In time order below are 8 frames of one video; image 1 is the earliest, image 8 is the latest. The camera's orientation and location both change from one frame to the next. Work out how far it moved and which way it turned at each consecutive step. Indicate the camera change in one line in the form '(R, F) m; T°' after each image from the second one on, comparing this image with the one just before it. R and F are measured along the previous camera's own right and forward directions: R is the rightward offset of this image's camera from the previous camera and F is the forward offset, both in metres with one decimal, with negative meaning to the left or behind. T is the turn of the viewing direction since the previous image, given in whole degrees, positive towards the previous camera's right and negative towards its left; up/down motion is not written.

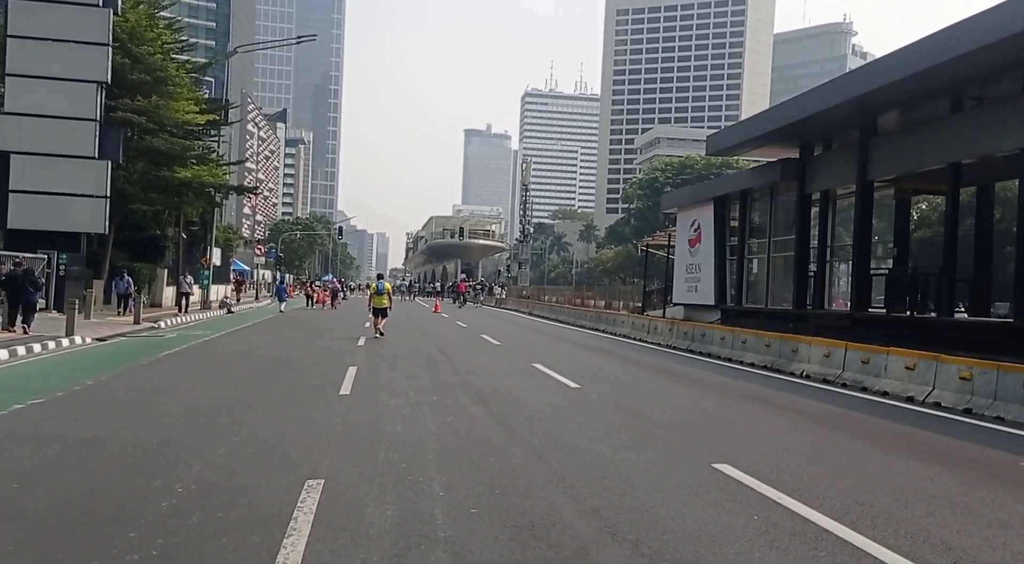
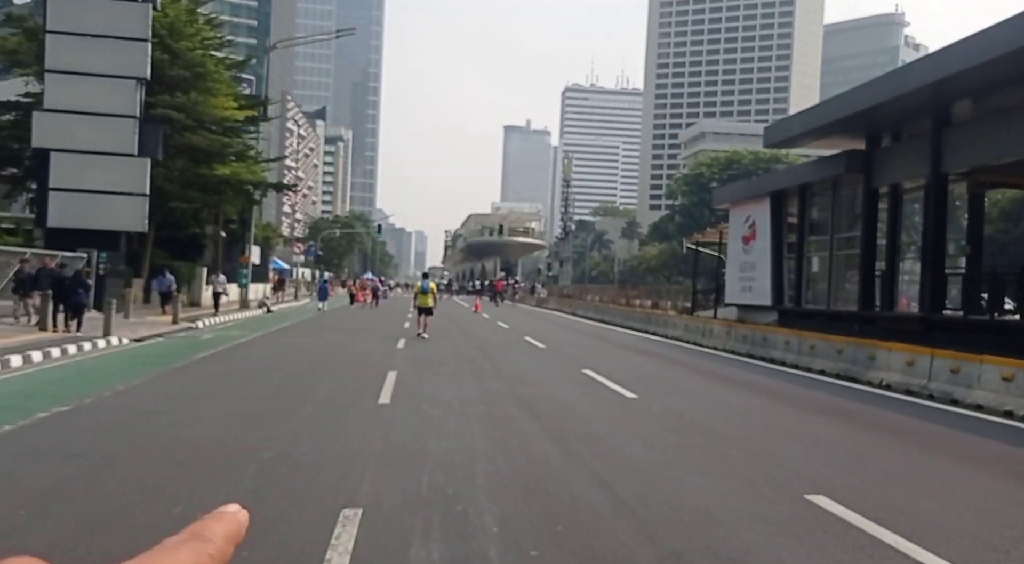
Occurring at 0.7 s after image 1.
(-0.2, +1.2) m; -3°
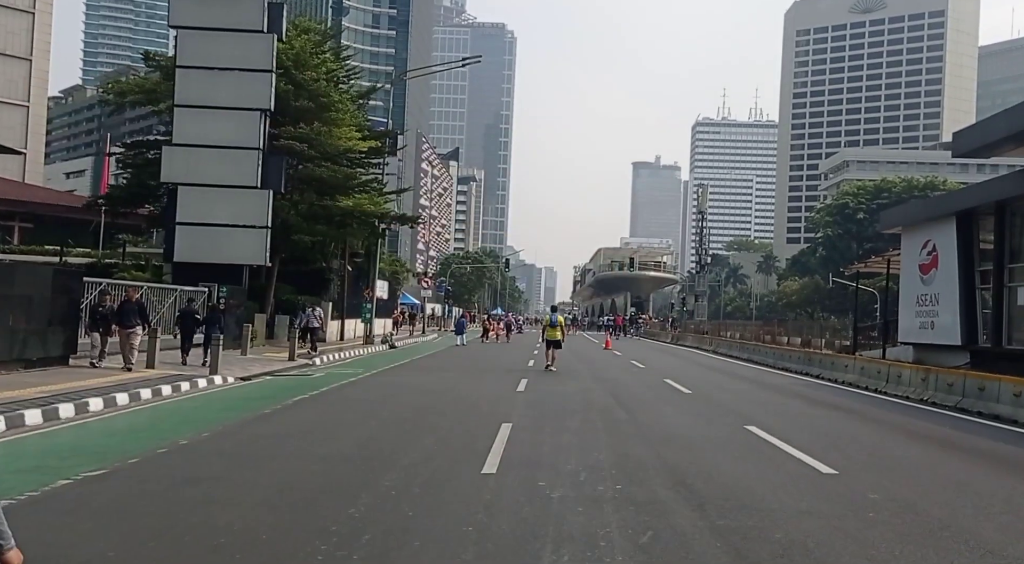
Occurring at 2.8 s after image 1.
(-0.2, +3.4) m; -9°
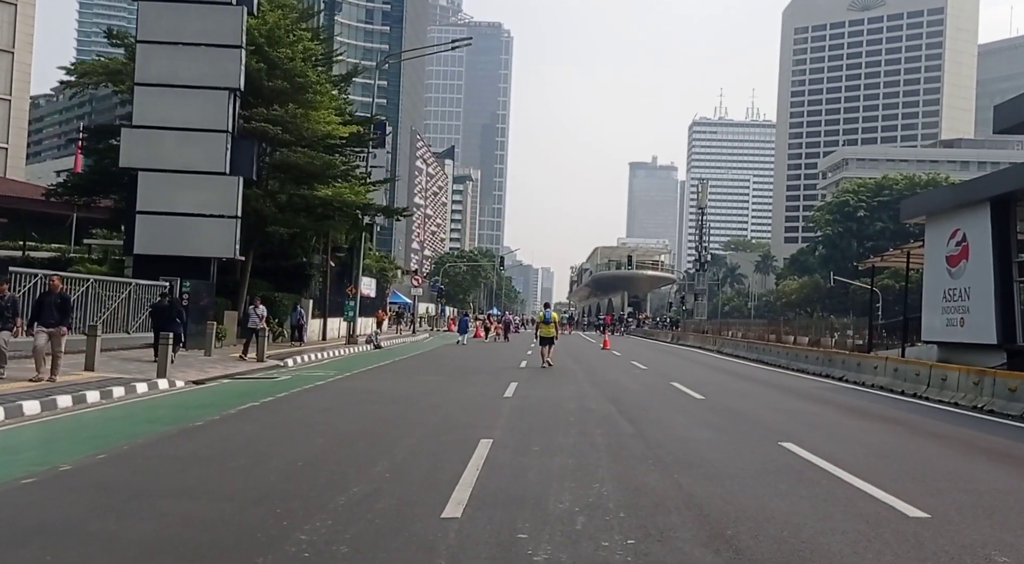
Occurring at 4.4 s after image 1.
(+0.2, +2.8) m; 0°
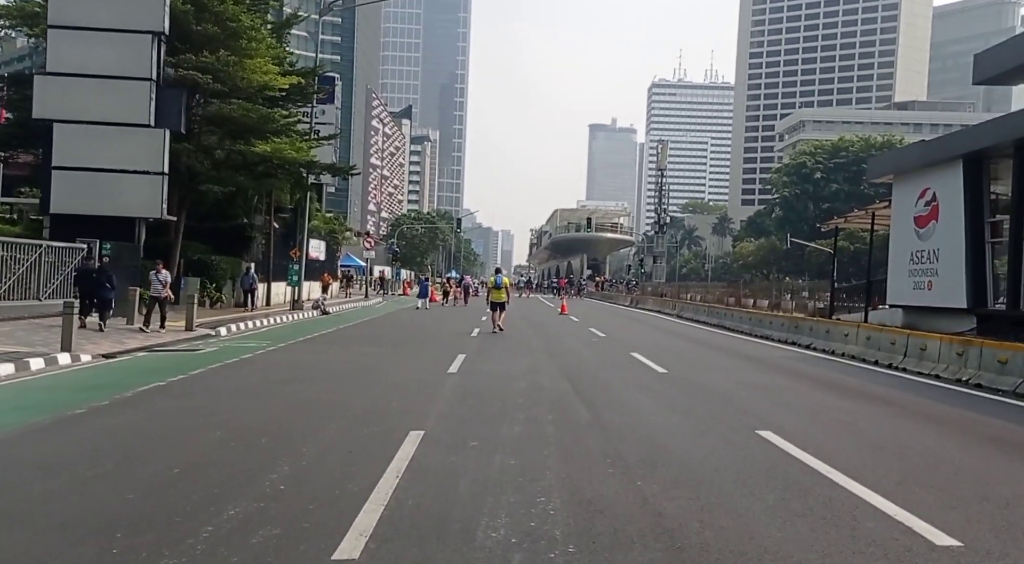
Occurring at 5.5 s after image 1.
(+0.3, +1.8) m; +3°
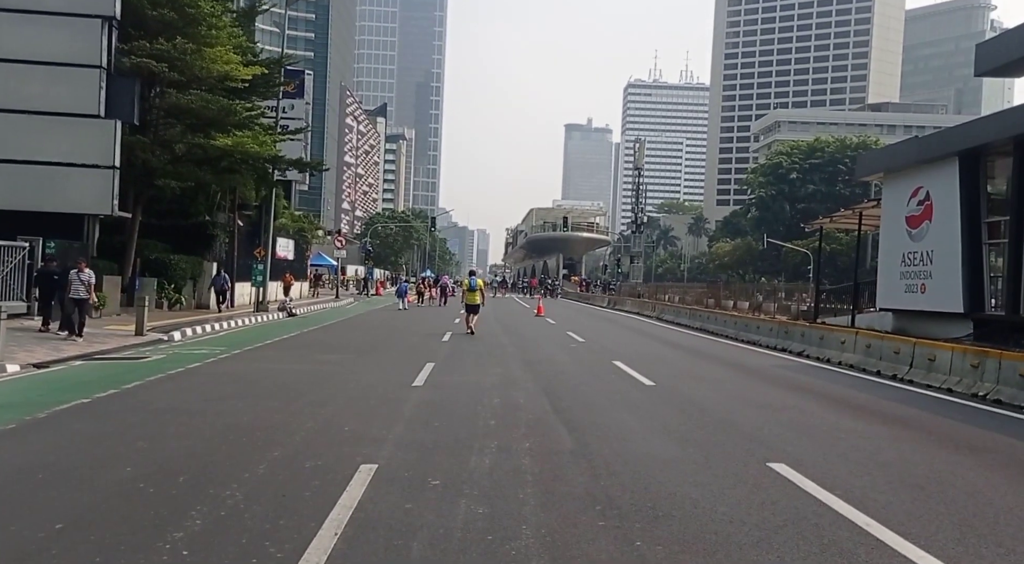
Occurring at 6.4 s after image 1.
(+0.1, +1.6) m; +2°
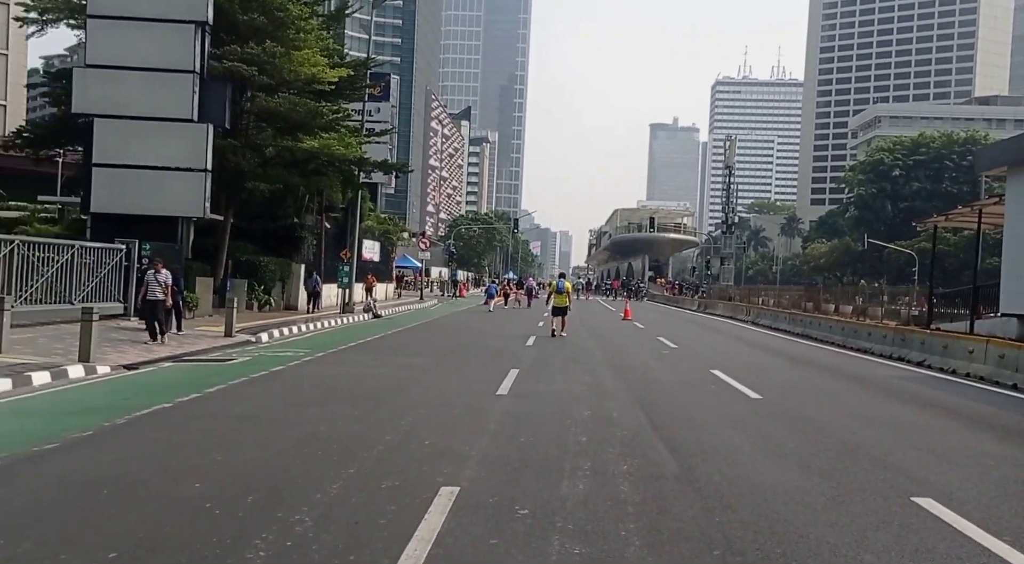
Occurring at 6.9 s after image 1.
(-0.1, +0.9) m; -6°
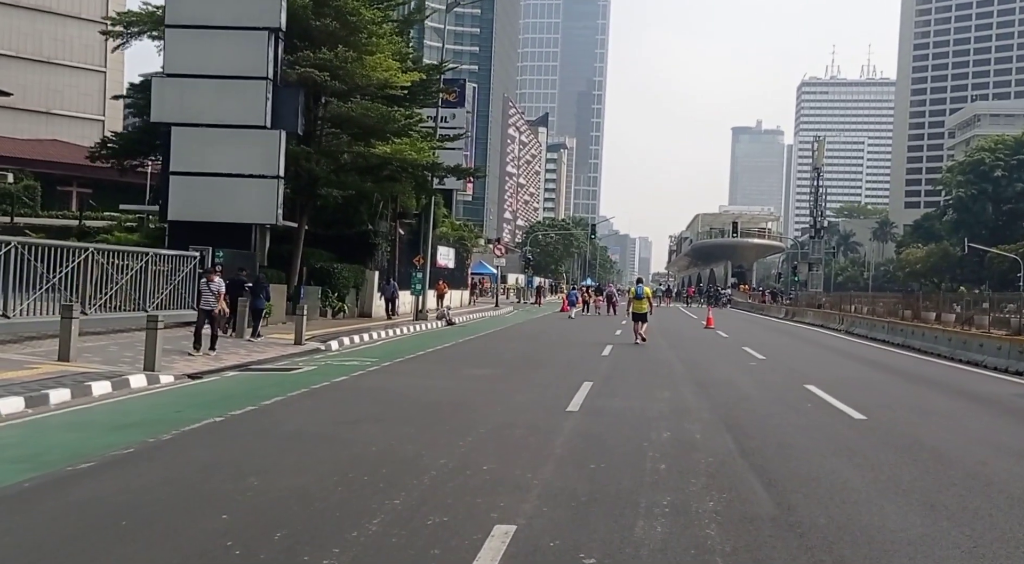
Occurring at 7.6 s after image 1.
(+0.1, +1.0) m; -5°
